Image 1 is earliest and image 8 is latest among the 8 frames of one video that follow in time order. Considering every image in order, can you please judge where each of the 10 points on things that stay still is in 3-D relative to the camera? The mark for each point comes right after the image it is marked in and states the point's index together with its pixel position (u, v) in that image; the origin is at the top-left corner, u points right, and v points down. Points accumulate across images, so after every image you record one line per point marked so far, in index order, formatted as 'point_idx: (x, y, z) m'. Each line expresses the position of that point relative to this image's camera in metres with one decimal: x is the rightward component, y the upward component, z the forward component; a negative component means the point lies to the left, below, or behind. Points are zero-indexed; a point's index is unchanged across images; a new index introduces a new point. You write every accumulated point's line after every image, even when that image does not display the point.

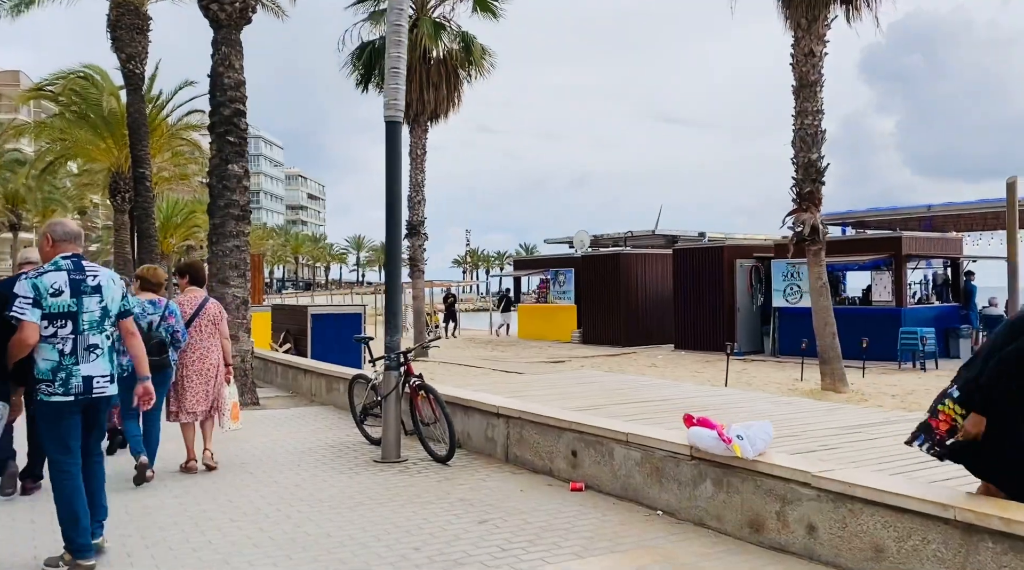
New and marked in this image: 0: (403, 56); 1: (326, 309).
0: (-1.0, +2.1, +8.2) m
1: (-3.4, -0.4, +16.5) m
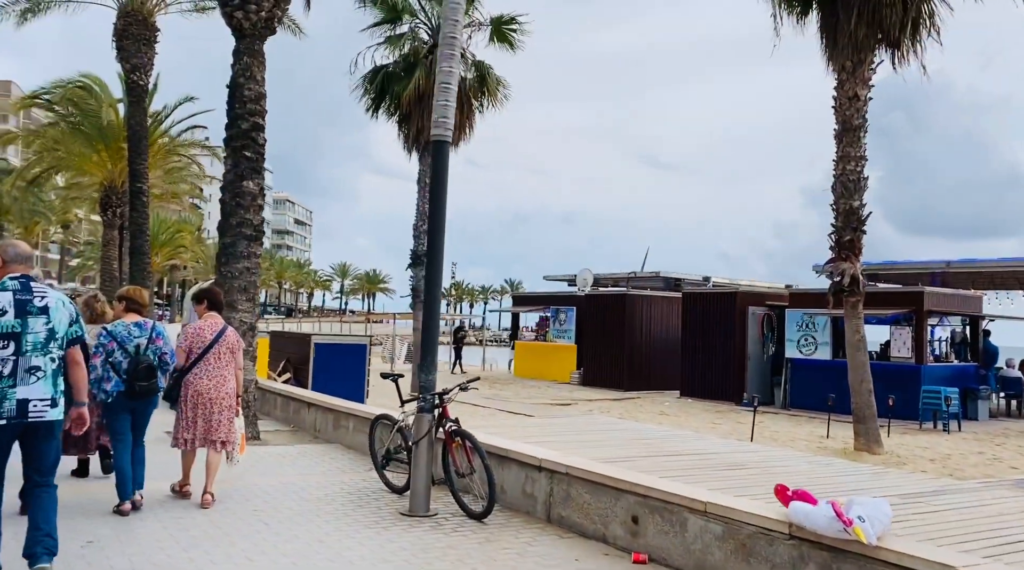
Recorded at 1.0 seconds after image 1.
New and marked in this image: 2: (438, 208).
0: (-0.5, +1.8, +7.5) m
1: (-3.2, -0.9, +15.7) m
2: (-0.6, +0.6, +7.4) m
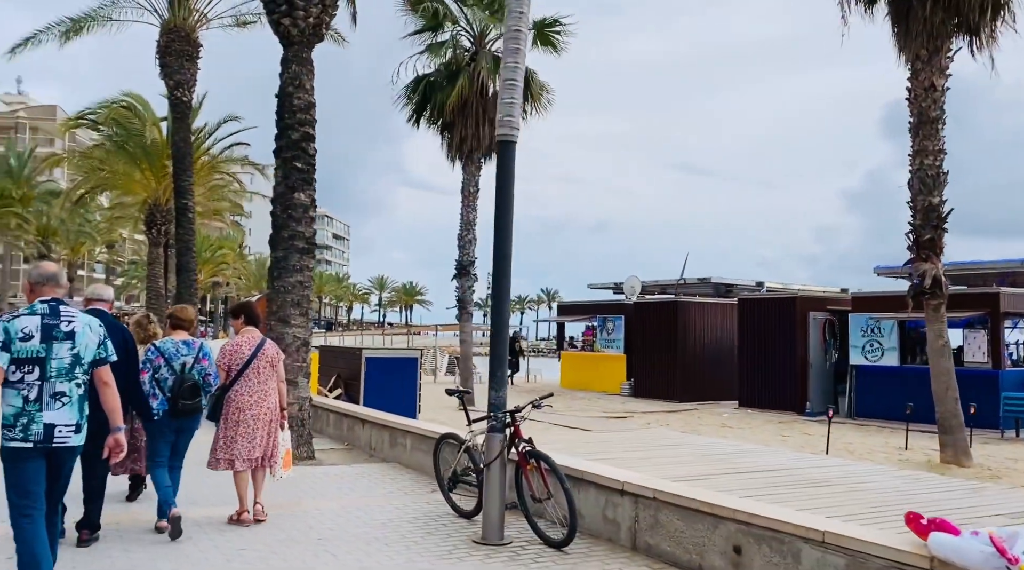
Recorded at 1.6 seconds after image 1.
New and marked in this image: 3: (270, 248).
0: (+0.1, +1.7, +7.1) m
1: (-2.2, -1.1, +15.3) m
2: (-0.1, +0.6, +6.9) m
3: (-3.1, +0.5, +11.6) m
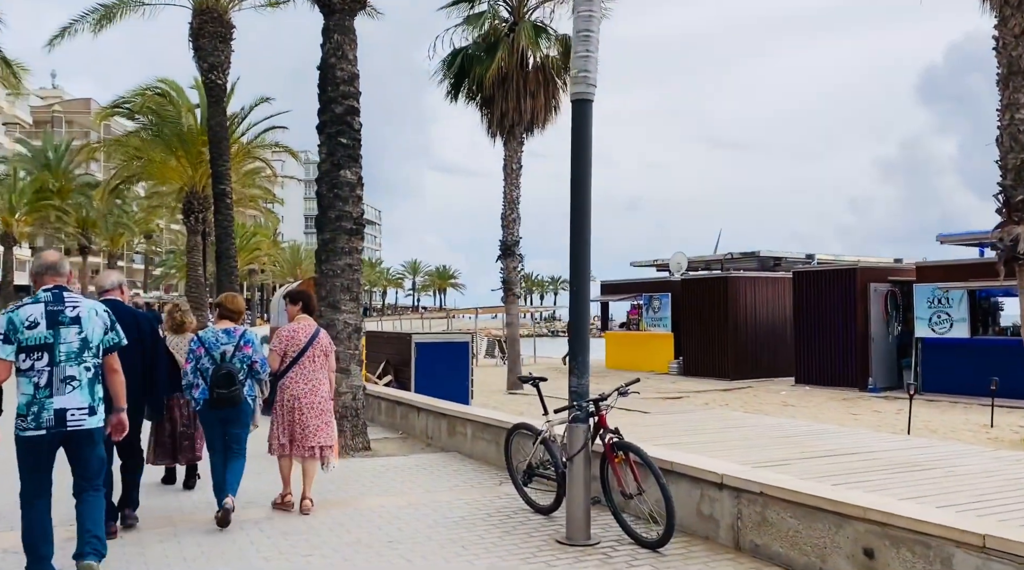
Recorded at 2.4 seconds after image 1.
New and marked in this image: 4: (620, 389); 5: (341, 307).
0: (+0.6, +1.9, +6.4) m
1: (-1.3, -0.8, +14.8) m
2: (+0.5, +0.7, +6.2) m
3: (-2.4, +0.7, +11.0) m
4: (+0.7, -0.7, +6.2) m
5: (-2.1, -0.3, +10.8) m
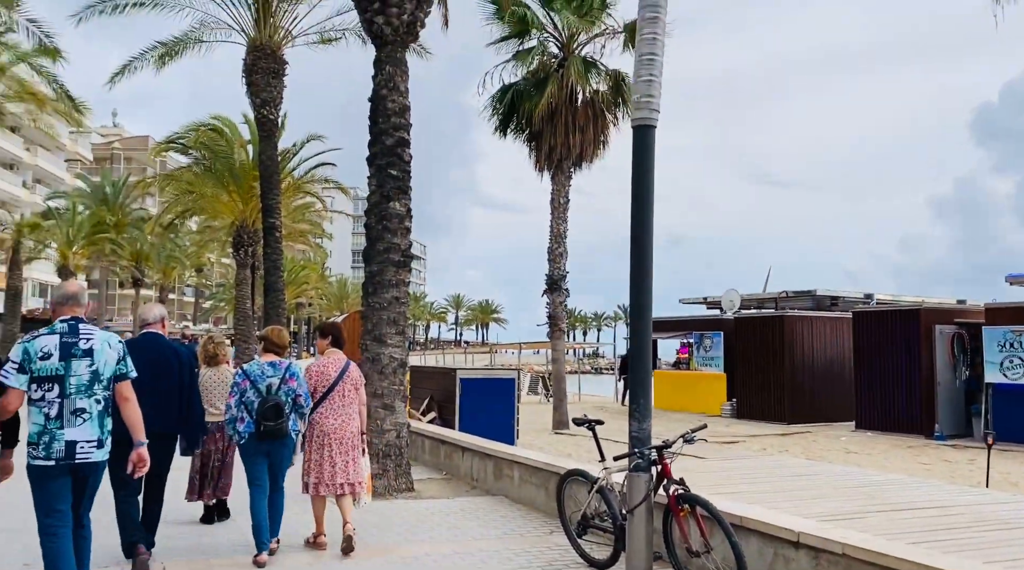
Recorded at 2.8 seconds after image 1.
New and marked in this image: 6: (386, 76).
0: (+1.0, +1.6, +6.0) m
1: (-0.6, -1.4, +14.4) m
2: (+0.9, +0.5, +5.9) m
3: (-1.8, +0.3, +10.8) m
4: (+1.1, -1.0, +5.7) m
5: (-1.5, -0.7, +10.5) m
6: (-1.5, +2.5, +10.8) m
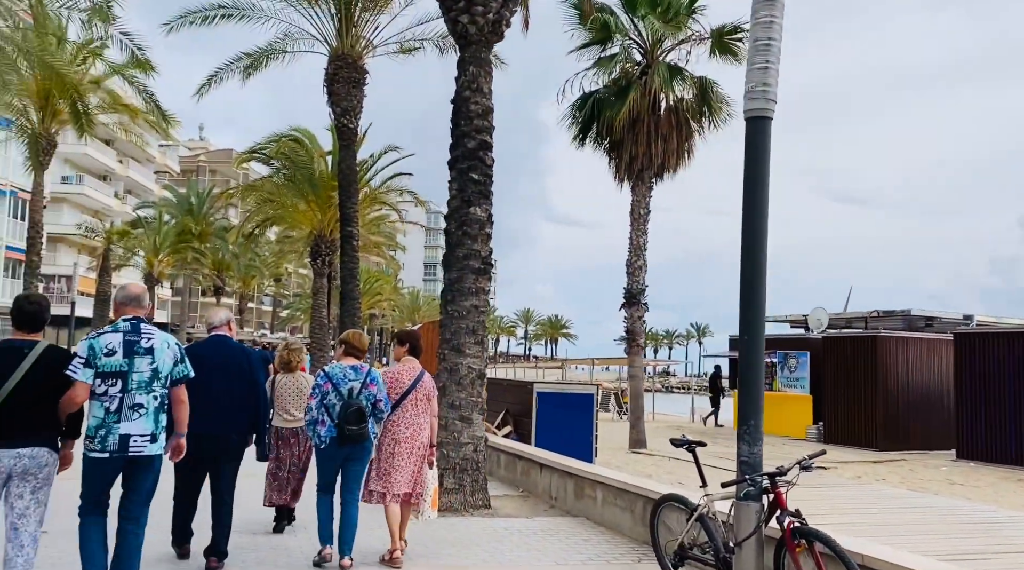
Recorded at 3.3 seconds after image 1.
0: (+1.6, +1.6, +5.5) m
1: (+0.7, -1.6, +13.9) m
2: (+1.4, +0.4, +5.3) m
3: (-0.8, +0.2, +10.4) m
4: (+1.6, -1.0, +5.1) m
5: (-0.5, -0.7, +10.1) m
6: (-0.5, +2.4, +10.5) m
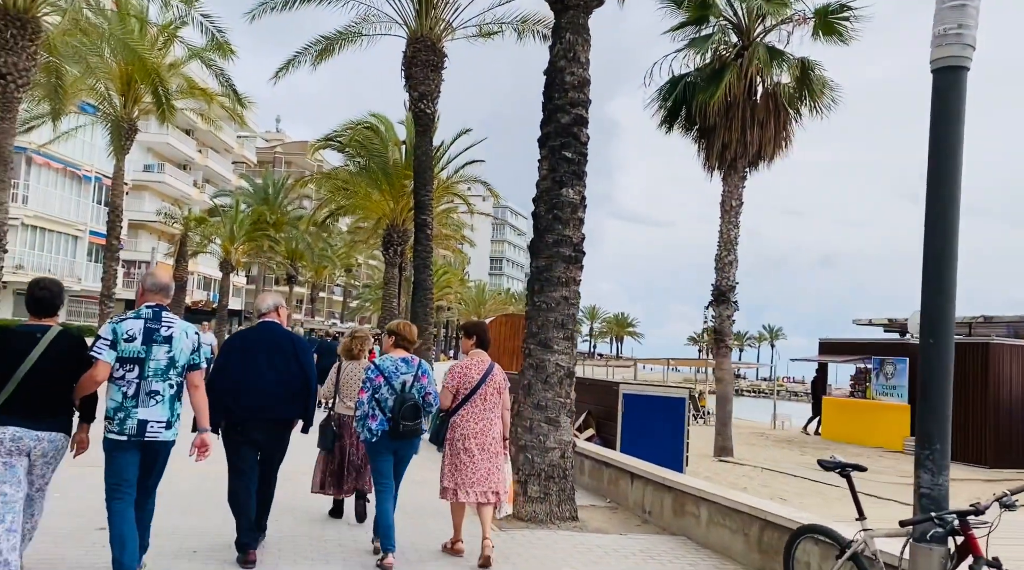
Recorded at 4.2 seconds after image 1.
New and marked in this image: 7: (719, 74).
0: (+2.3, +1.6, +4.4) m
1: (+1.9, -1.5, +12.9) m
2: (+2.1, +0.5, +4.2) m
3: (+0.2, +0.3, +9.5) m
4: (+2.2, -1.0, +4.0) m
5: (+0.4, -0.6, +9.2) m
6: (+0.6, +2.5, +9.5) m
7: (+4.5, +4.6, +19.6) m
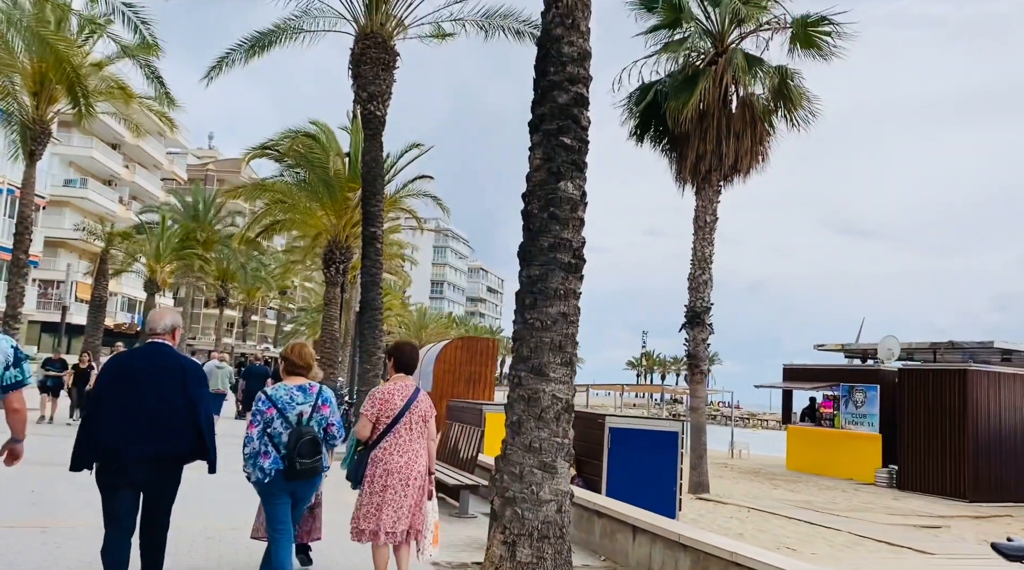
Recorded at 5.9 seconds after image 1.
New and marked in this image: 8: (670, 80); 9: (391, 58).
0: (+2.5, +1.6, +2.9) m
1: (+1.5, -1.7, +11.2) m
2: (+2.3, +0.5, +2.7) m
3: (+0.1, +0.2, +7.8) m
4: (+2.4, -0.9, +2.4) m
5: (+0.3, -0.7, +7.4) m
6: (+0.4, +2.4, +7.9) m
7: (+3.7, +4.1, +18.3) m
8: (+3.3, +4.3, +18.8) m
9: (-2.7, +5.0, +19.9) m
